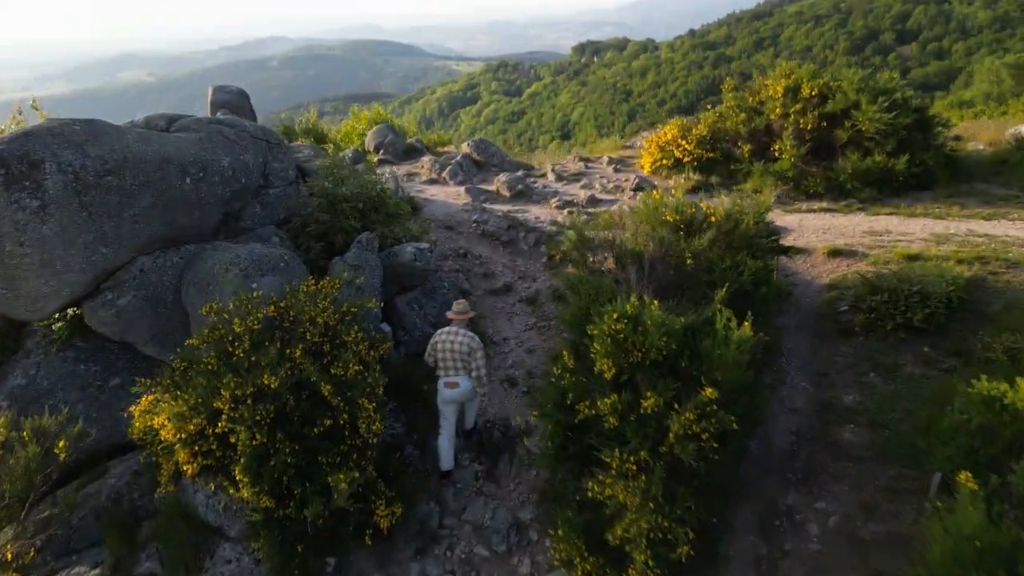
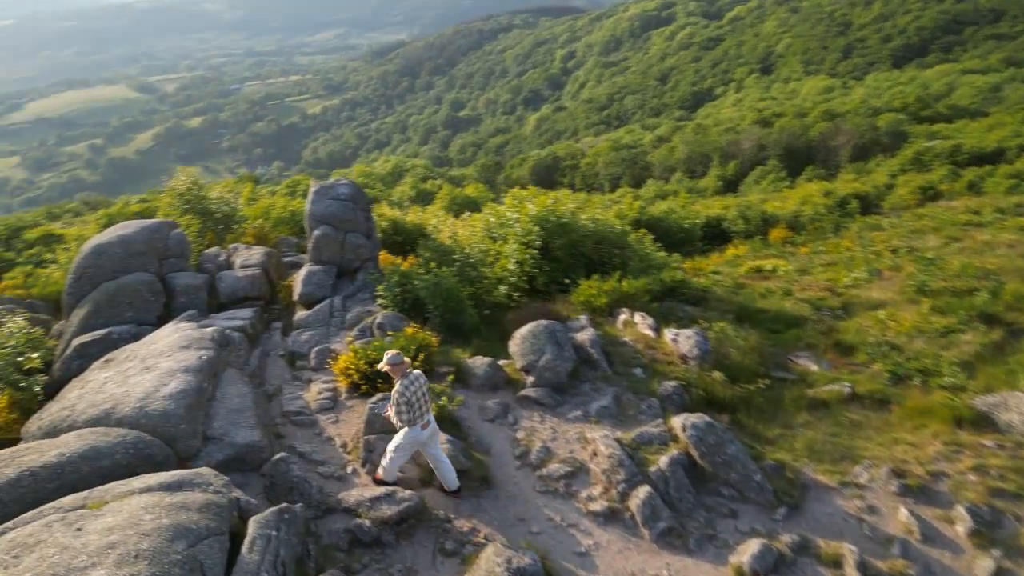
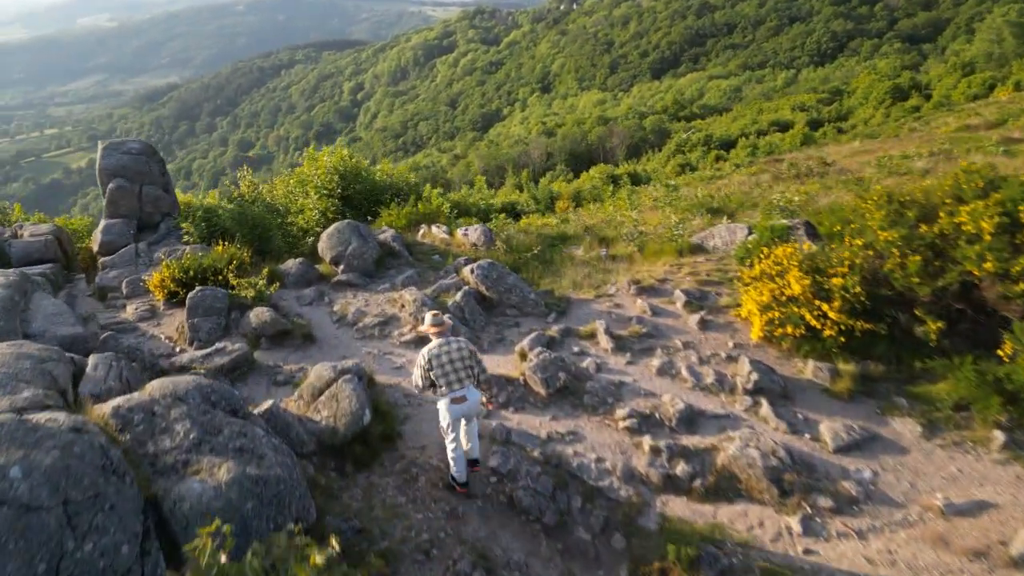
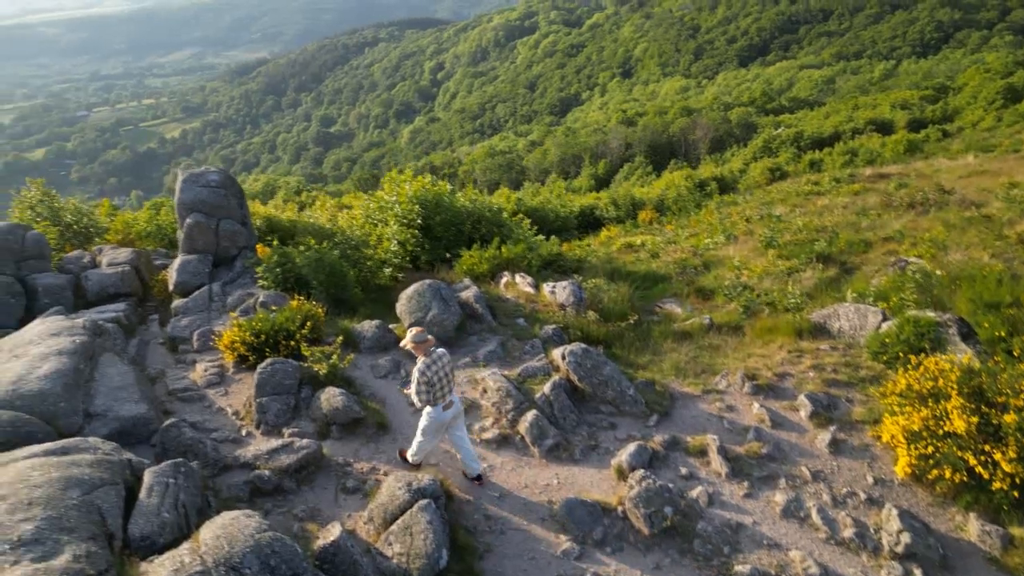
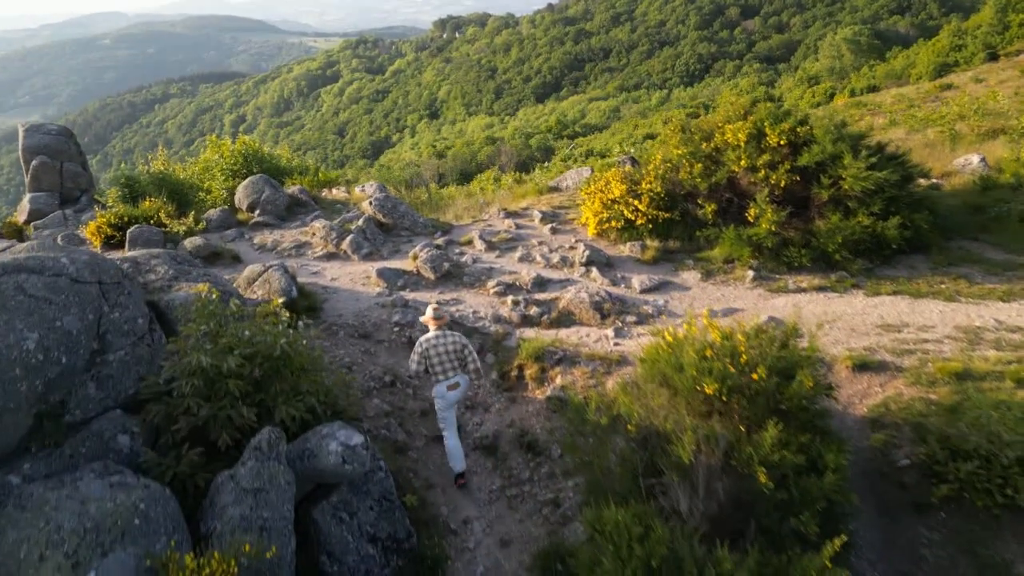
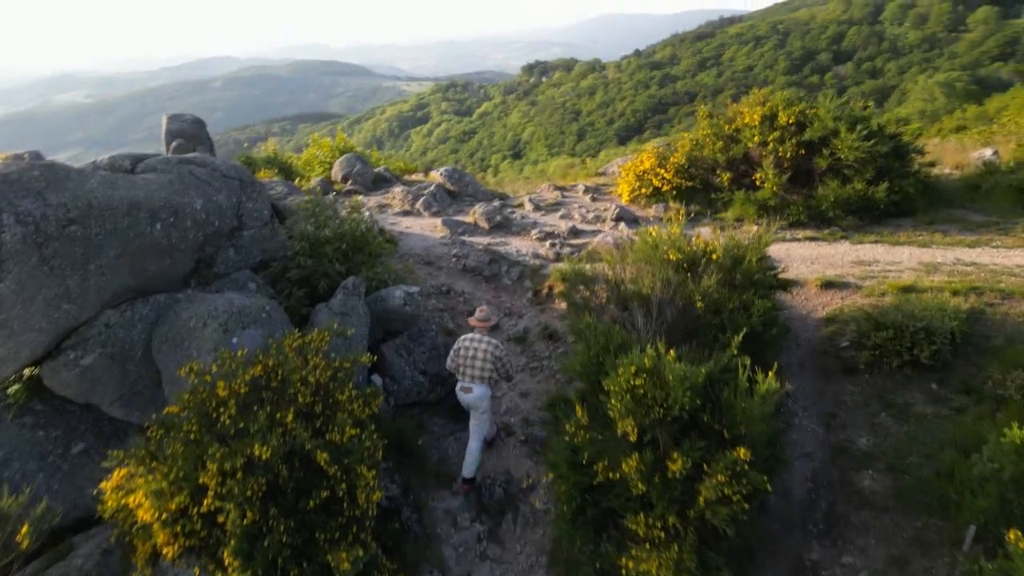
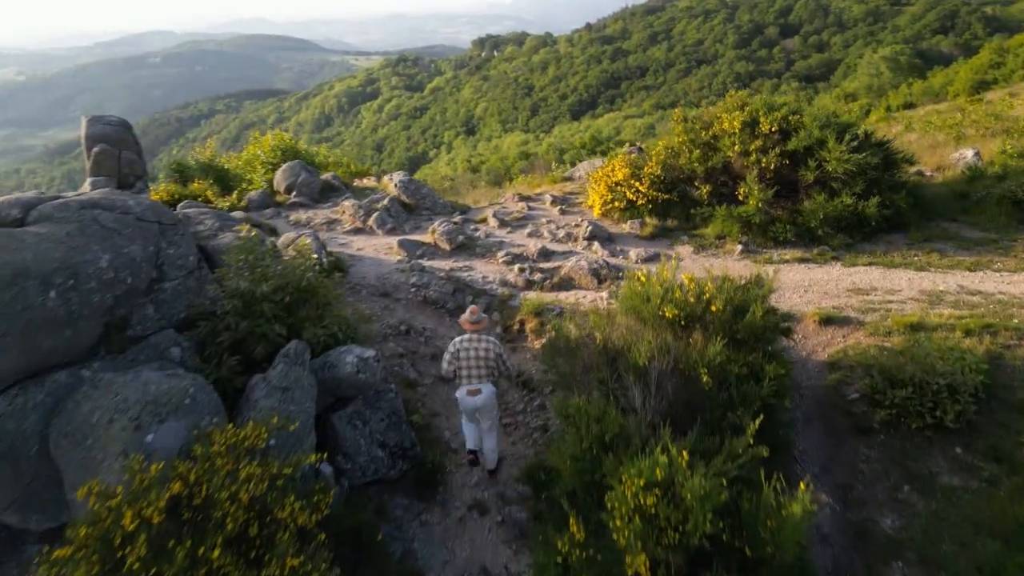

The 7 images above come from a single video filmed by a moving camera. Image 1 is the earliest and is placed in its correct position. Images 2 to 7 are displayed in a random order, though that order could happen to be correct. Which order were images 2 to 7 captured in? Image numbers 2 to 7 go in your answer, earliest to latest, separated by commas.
6, 7, 5, 3, 4, 2
